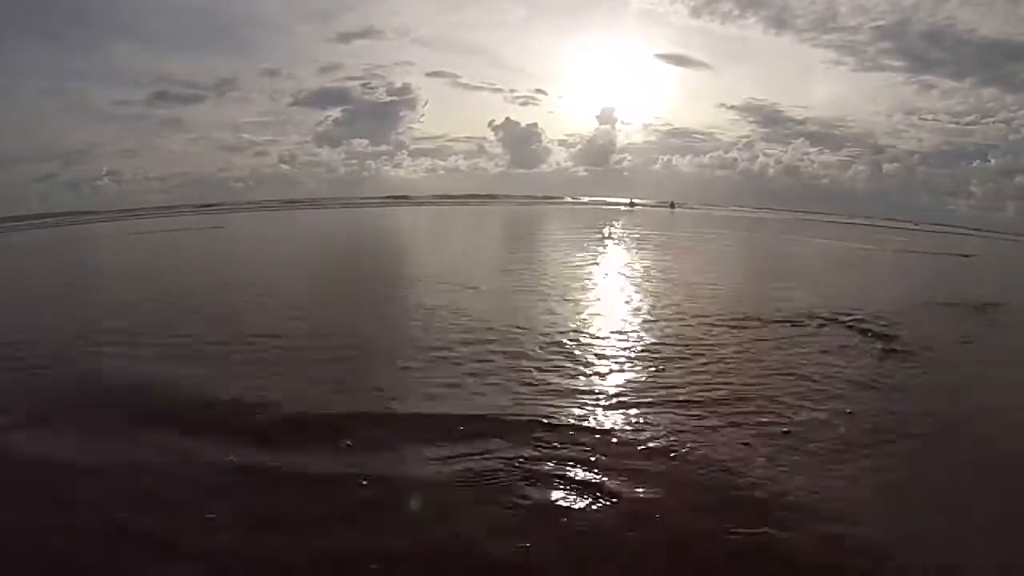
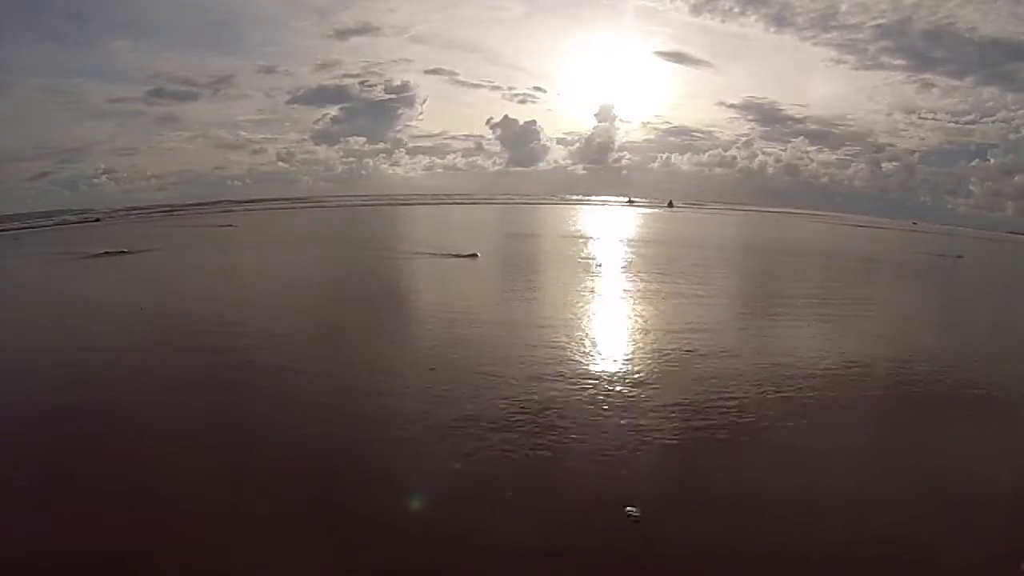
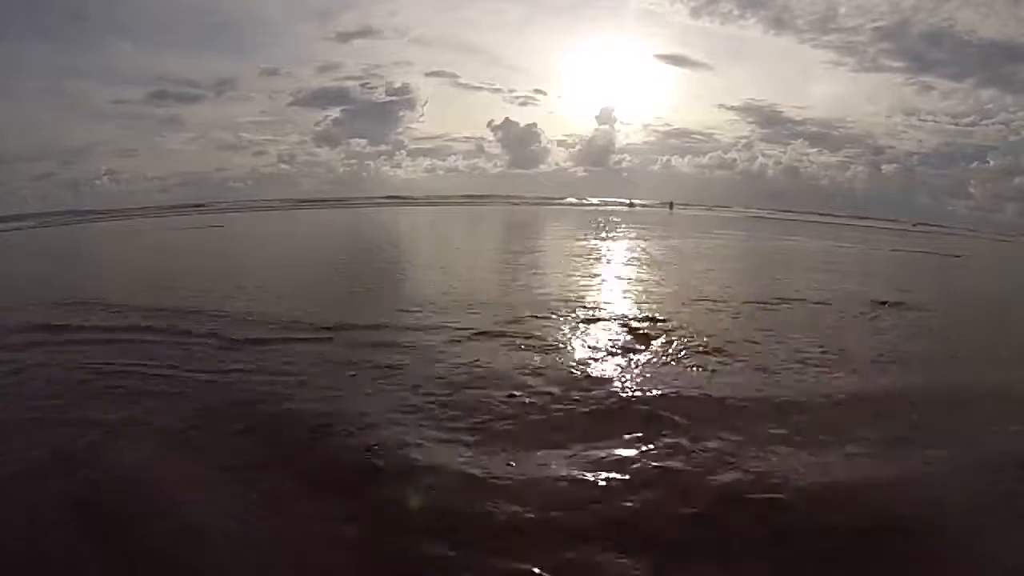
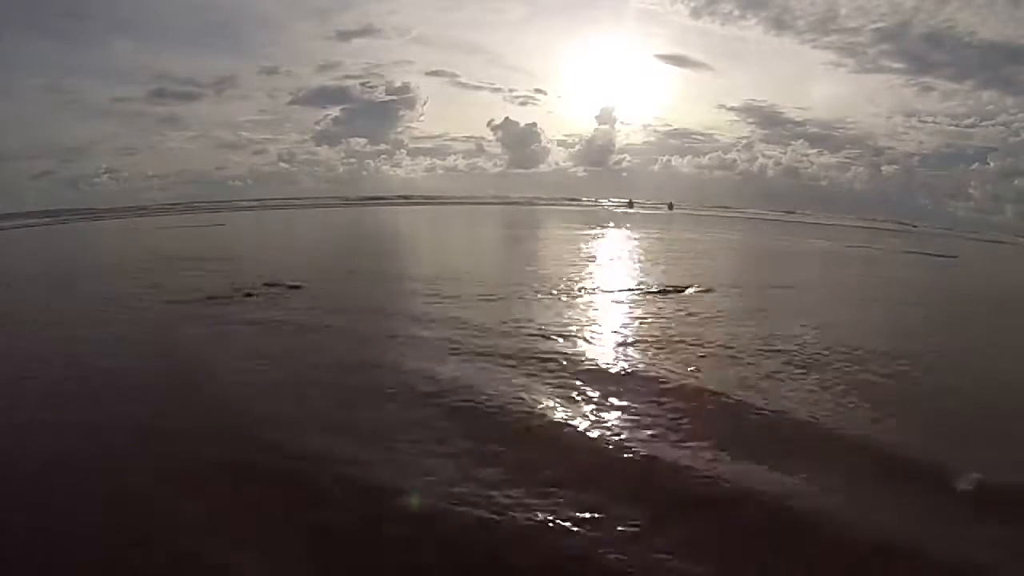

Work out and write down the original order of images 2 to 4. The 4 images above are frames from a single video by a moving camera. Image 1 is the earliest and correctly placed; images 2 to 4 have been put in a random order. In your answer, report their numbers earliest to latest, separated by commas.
3, 4, 2
